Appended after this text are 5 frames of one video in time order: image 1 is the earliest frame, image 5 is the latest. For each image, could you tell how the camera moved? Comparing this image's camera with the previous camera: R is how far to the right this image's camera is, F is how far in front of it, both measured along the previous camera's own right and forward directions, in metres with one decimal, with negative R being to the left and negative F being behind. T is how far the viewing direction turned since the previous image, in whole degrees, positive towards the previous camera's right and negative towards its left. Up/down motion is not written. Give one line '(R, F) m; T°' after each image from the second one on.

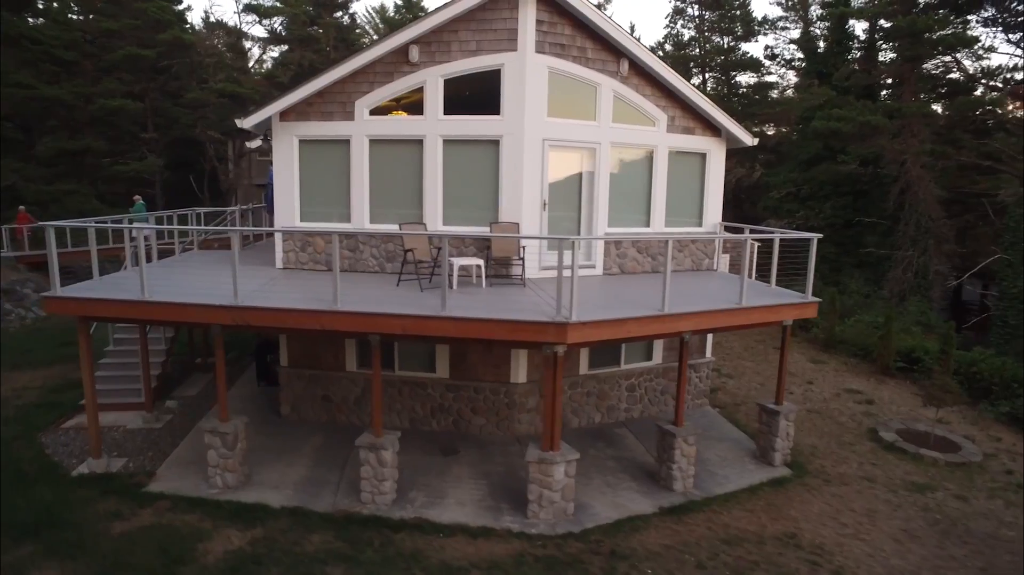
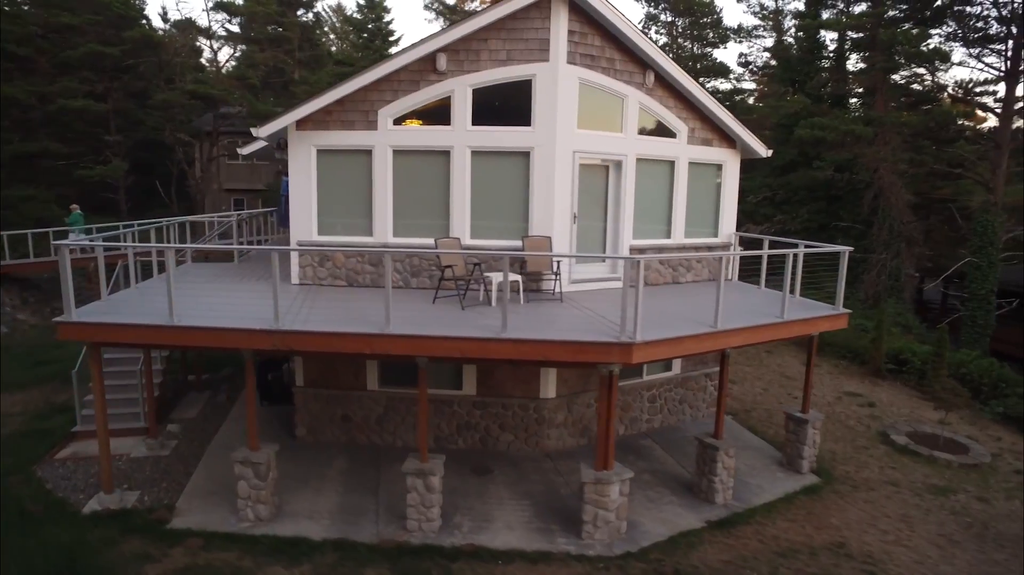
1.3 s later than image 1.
(-1.3, +0.2) m; +5°
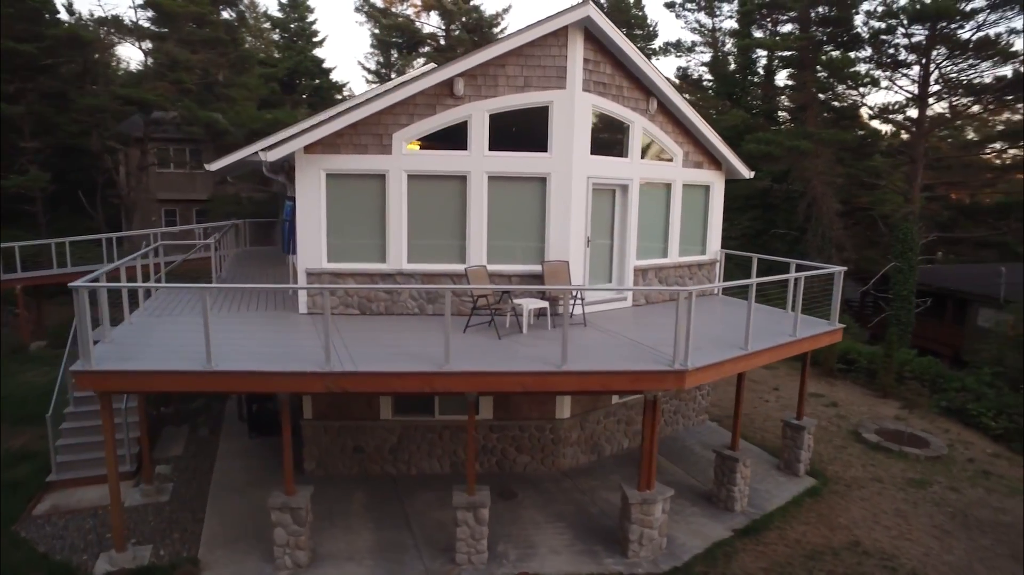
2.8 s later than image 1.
(-1.7, +0.1) m; +8°
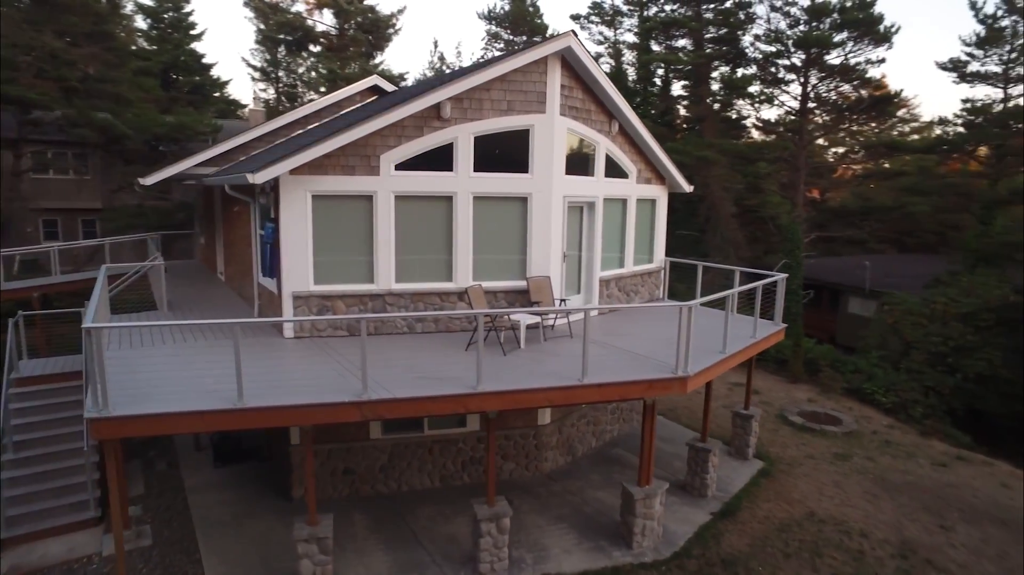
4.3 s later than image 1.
(-1.7, -0.3) m; +11°
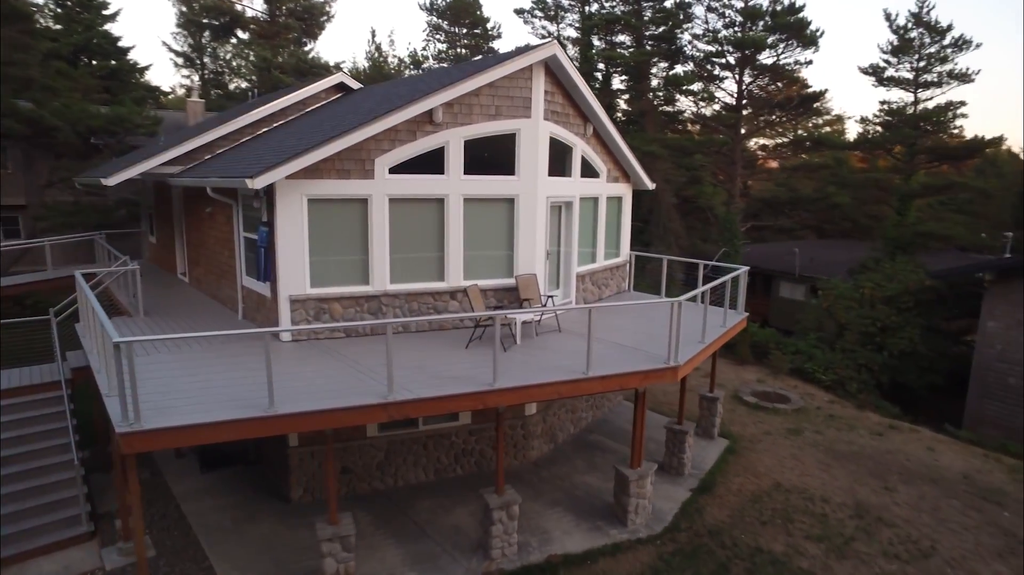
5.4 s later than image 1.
(-1.1, -0.4) m; +7°
